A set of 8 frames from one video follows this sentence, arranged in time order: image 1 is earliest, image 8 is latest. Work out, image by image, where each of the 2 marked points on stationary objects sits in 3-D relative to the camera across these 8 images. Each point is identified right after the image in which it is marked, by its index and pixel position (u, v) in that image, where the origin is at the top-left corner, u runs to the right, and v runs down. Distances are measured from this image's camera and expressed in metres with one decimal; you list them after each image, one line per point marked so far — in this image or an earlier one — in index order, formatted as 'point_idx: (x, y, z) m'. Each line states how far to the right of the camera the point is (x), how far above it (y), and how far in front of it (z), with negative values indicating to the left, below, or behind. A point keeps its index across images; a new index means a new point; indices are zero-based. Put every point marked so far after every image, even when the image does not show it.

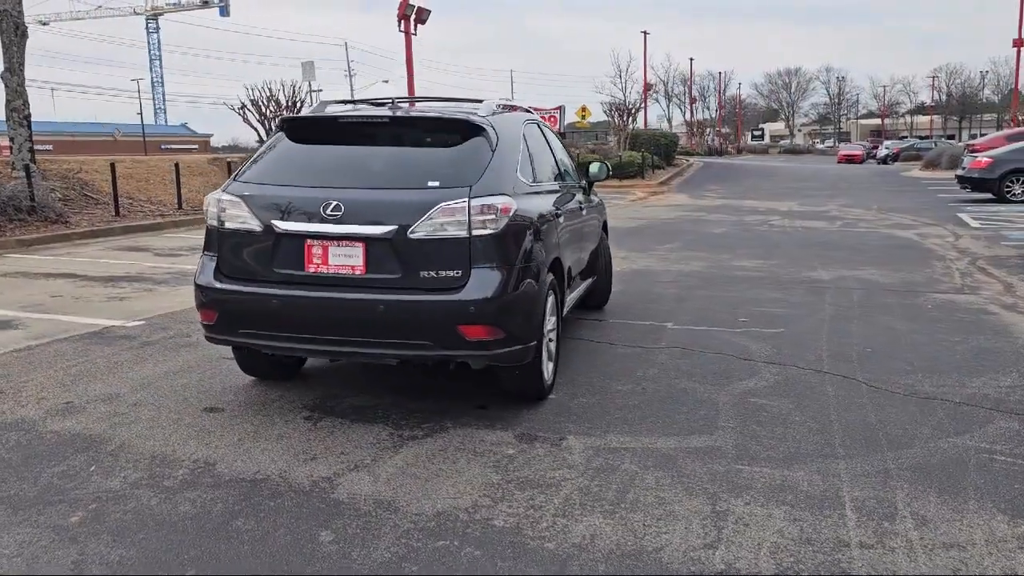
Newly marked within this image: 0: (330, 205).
0: (-0.9, +0.4, +4.3) m
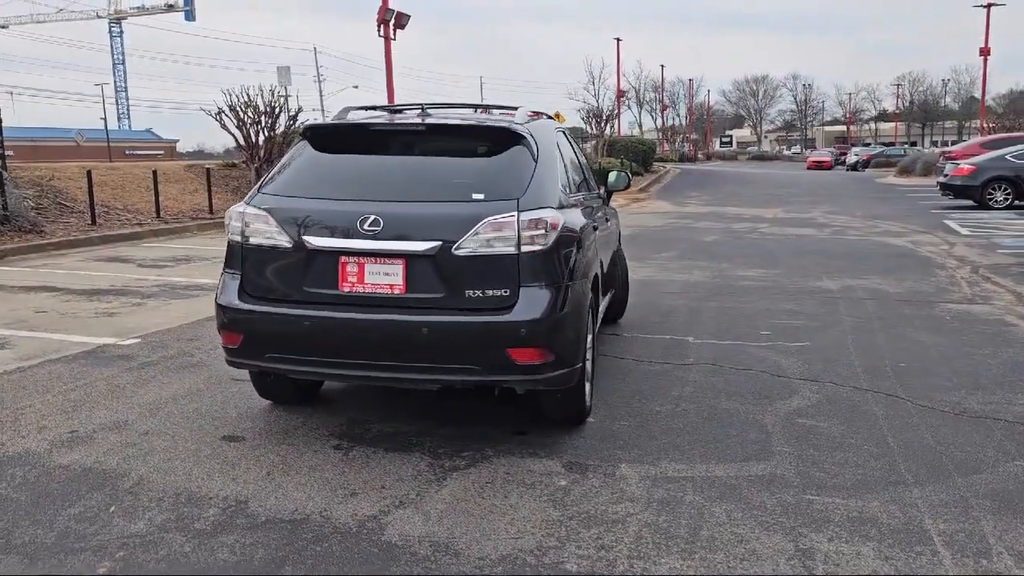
0: (-0.7, +0.3, +4.0) m
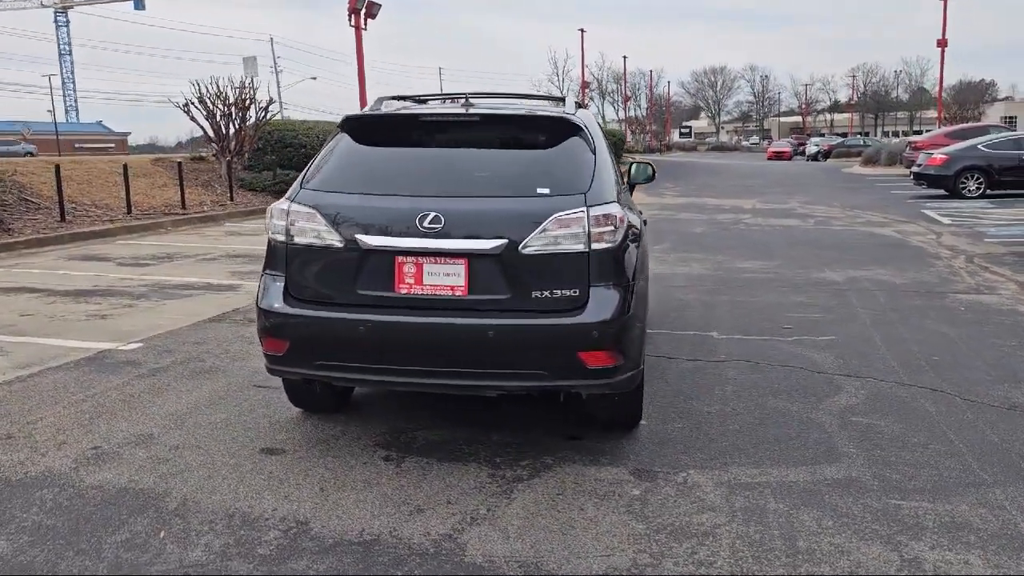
0: (-0.4, +0.3, +3.7) m
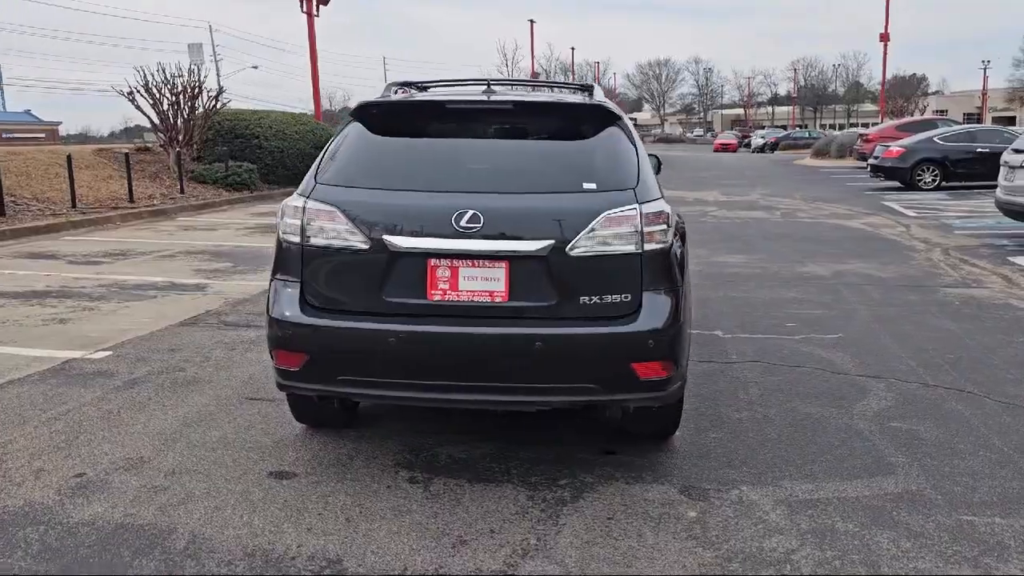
0: (-0.2, +0.3, +3.3) m
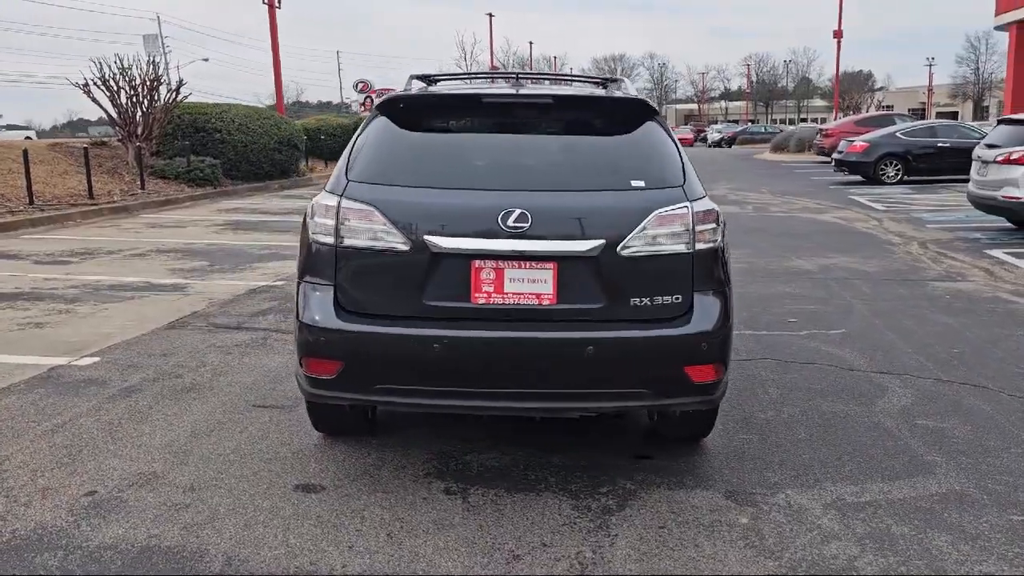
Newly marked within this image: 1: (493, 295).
0: (0.0, +0.3, +3.2) m
1: (-0.1, 0.0, +3.2) m
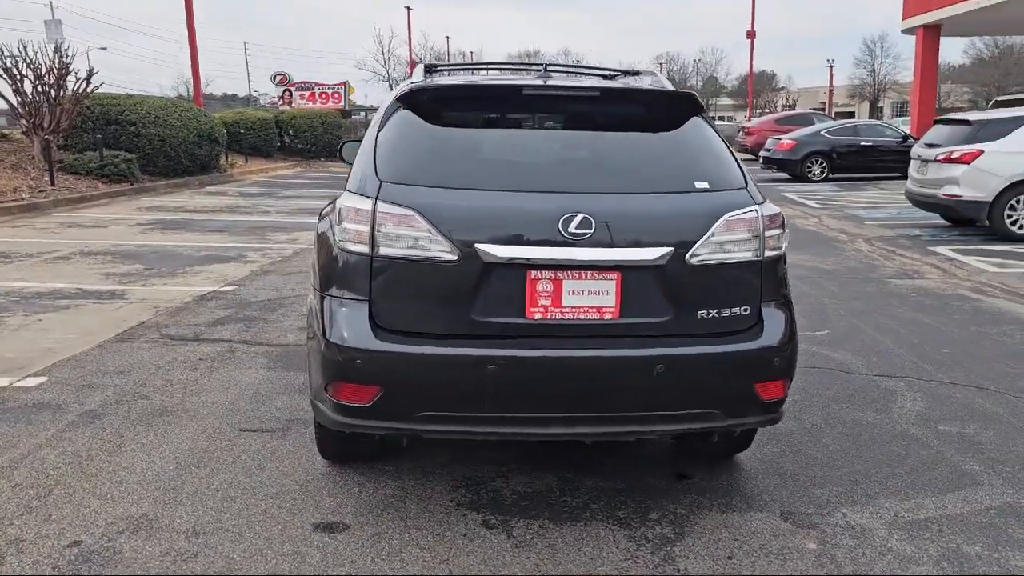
0: (+0.2, +0.2, +2.9) m
1: (+0.1, -0.1, +2.9) m
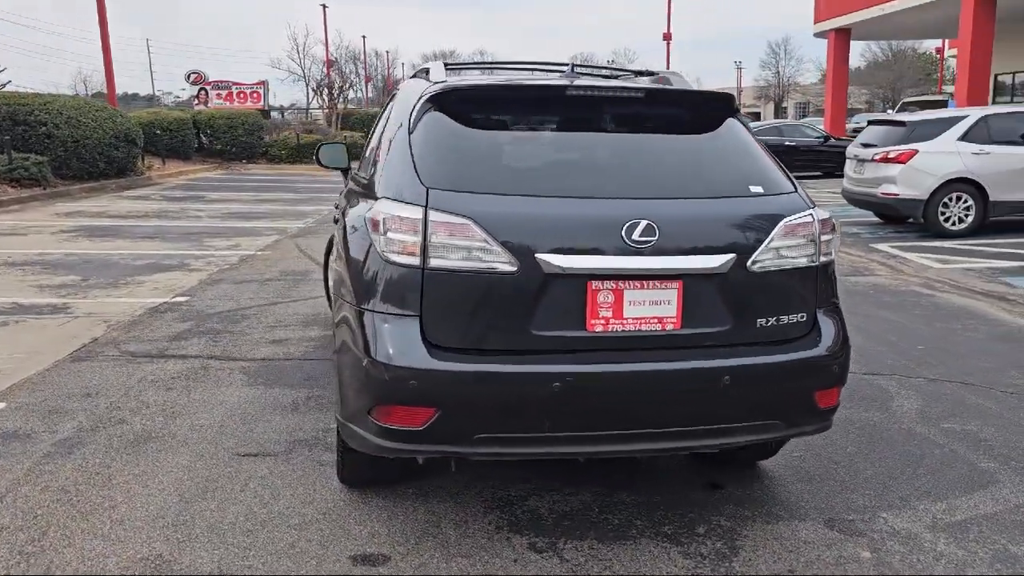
0: (+0.4, +0.2, +2.7) m
1: (+0.3, -0.1, +2.7) m
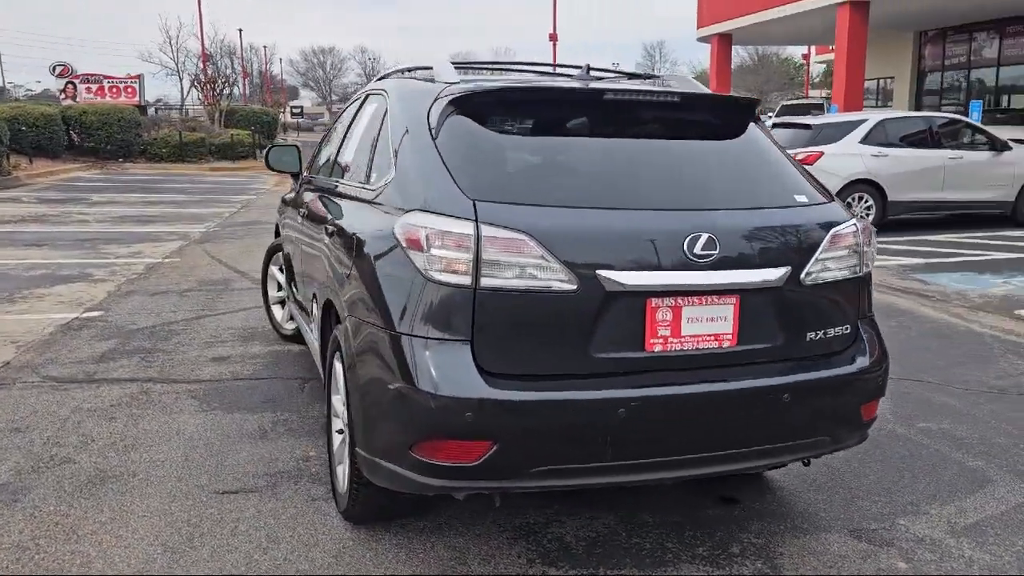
0: (+0.5, +0.1, +2.6) m
1: (+0.5, -0.2, +2.6) m
